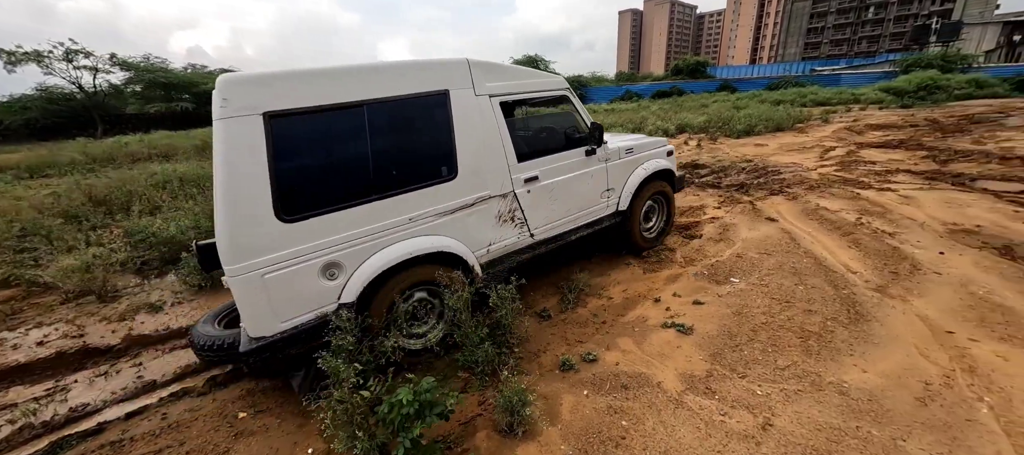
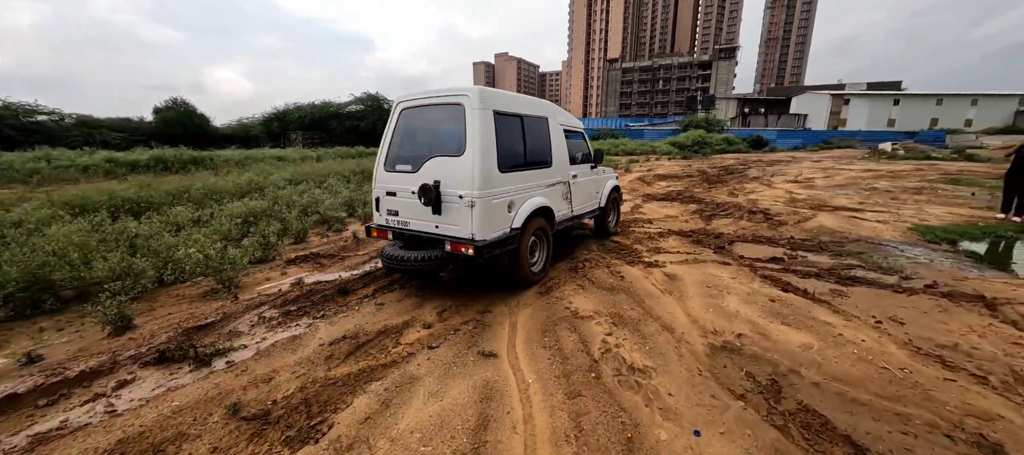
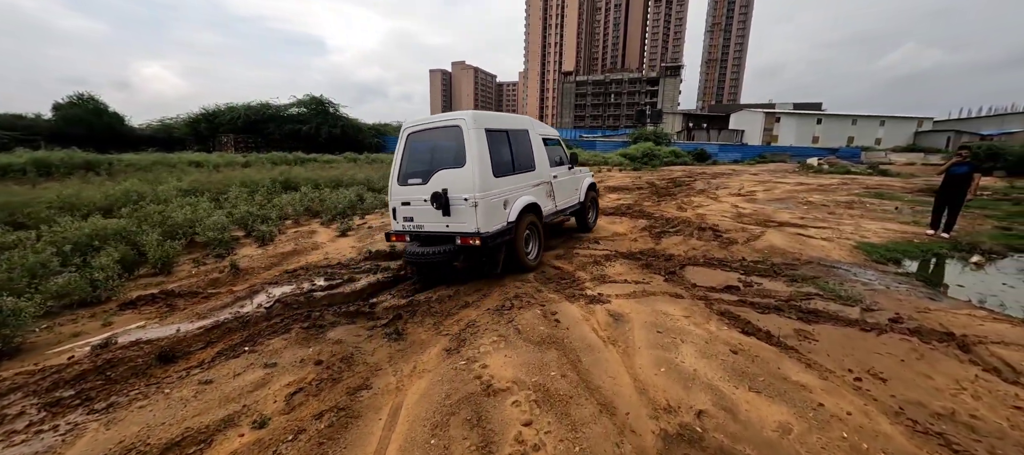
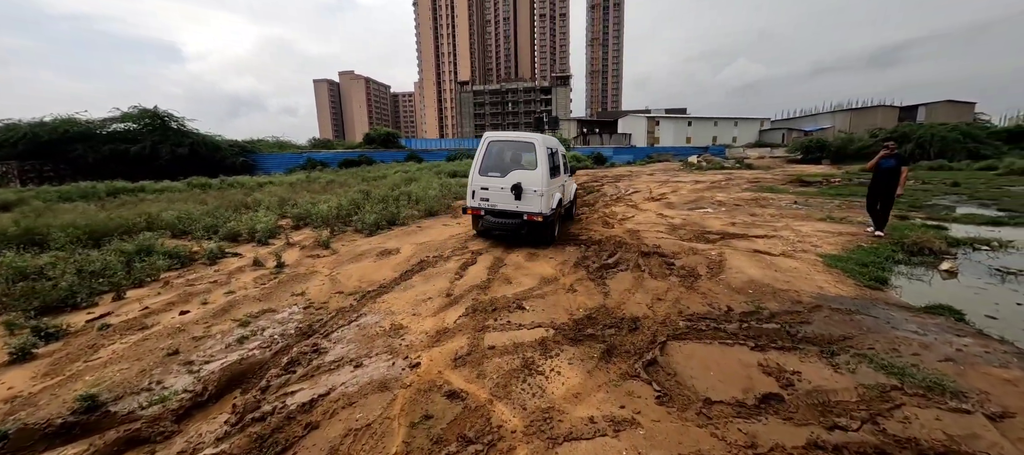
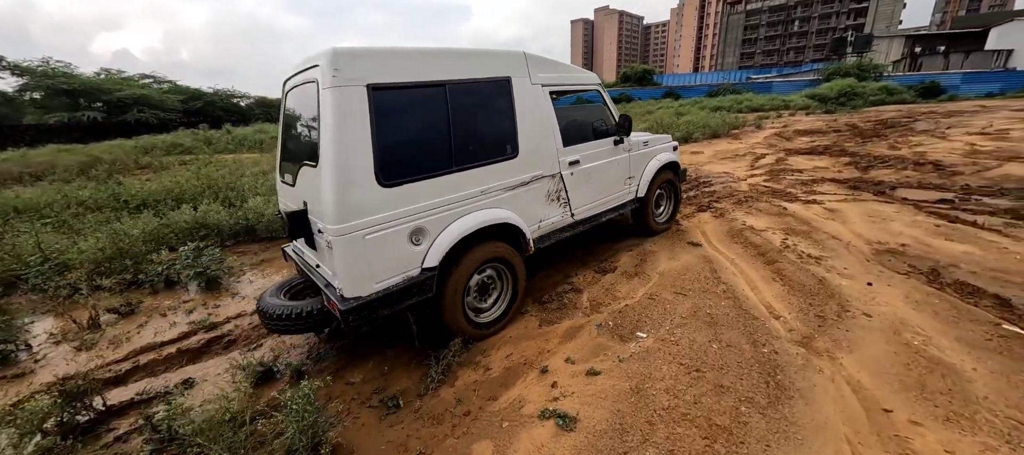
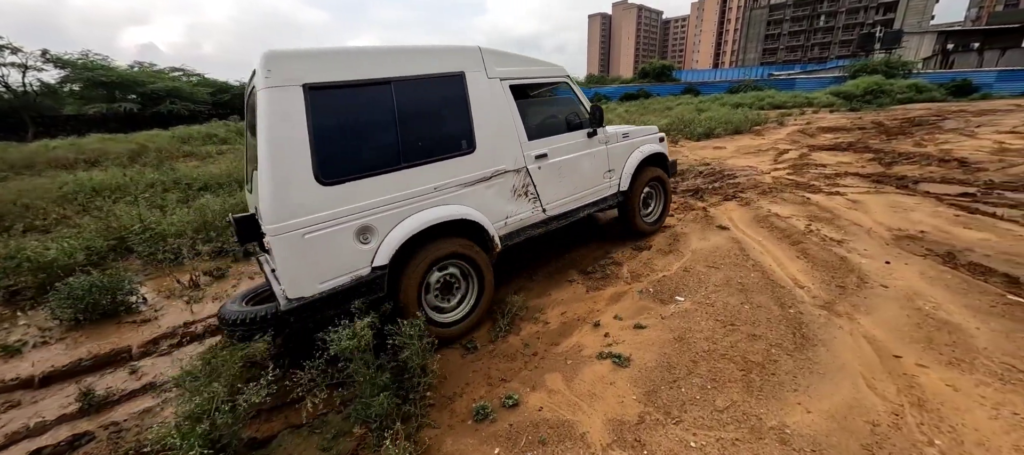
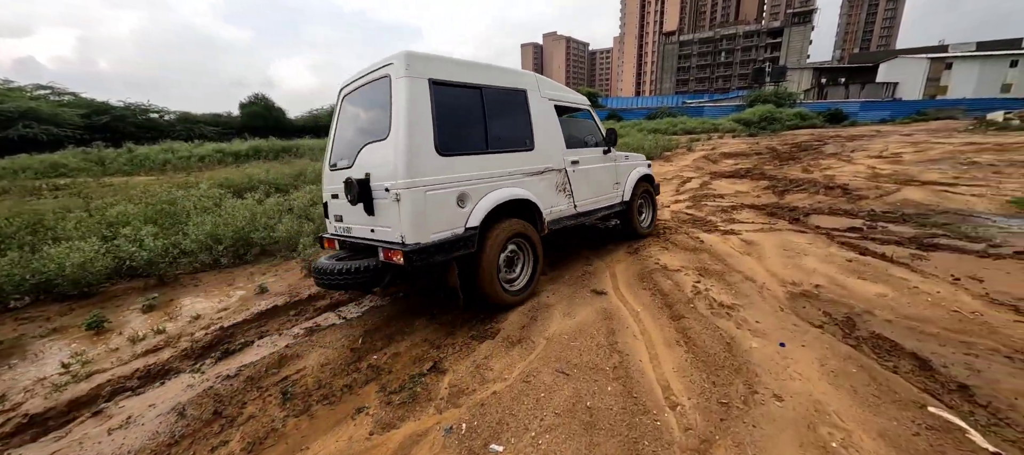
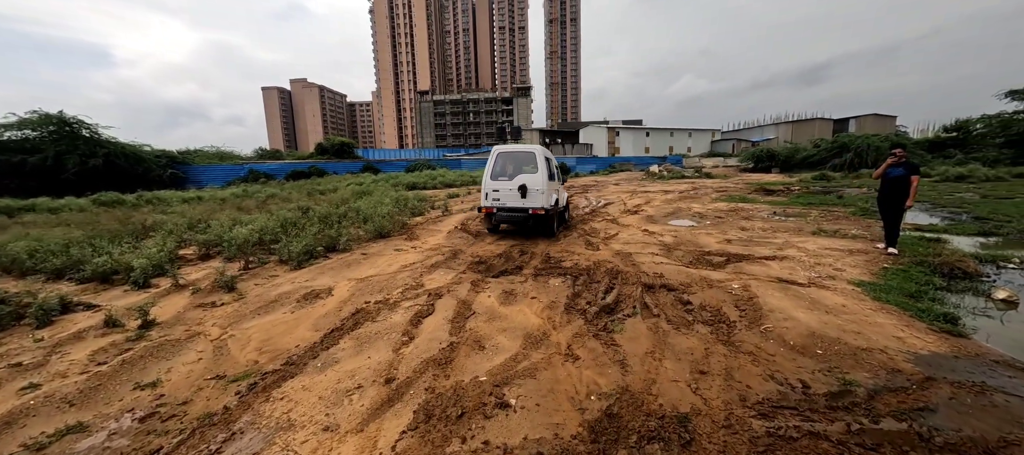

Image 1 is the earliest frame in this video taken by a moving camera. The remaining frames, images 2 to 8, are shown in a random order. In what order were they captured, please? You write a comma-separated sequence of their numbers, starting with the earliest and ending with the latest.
6, 5, 7, 2, 3, 4, 8
